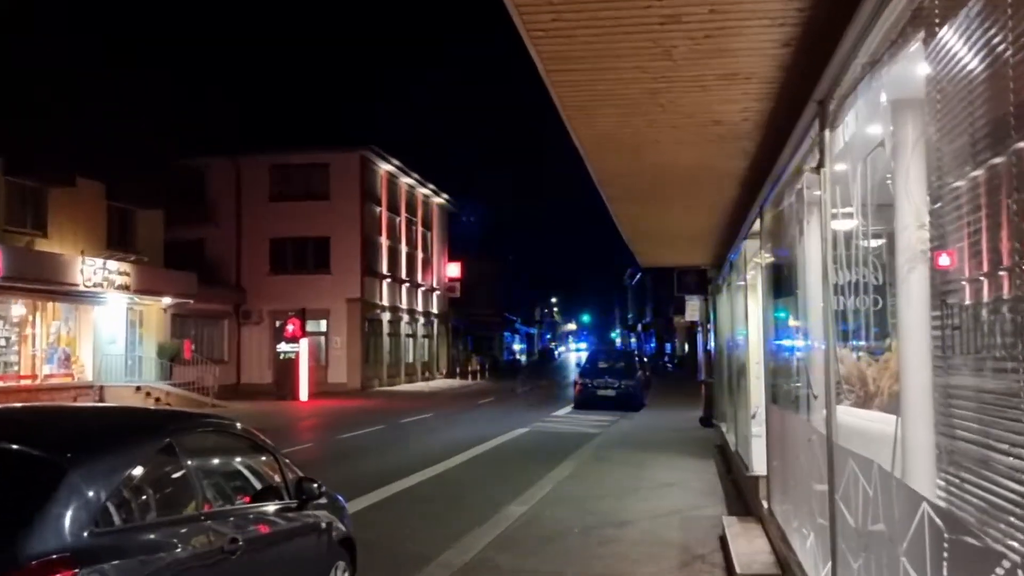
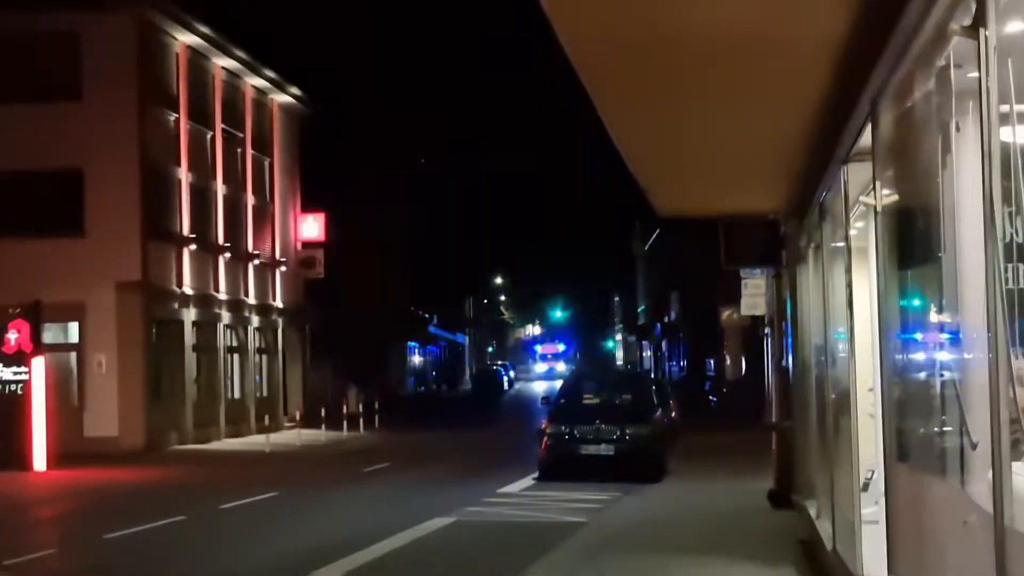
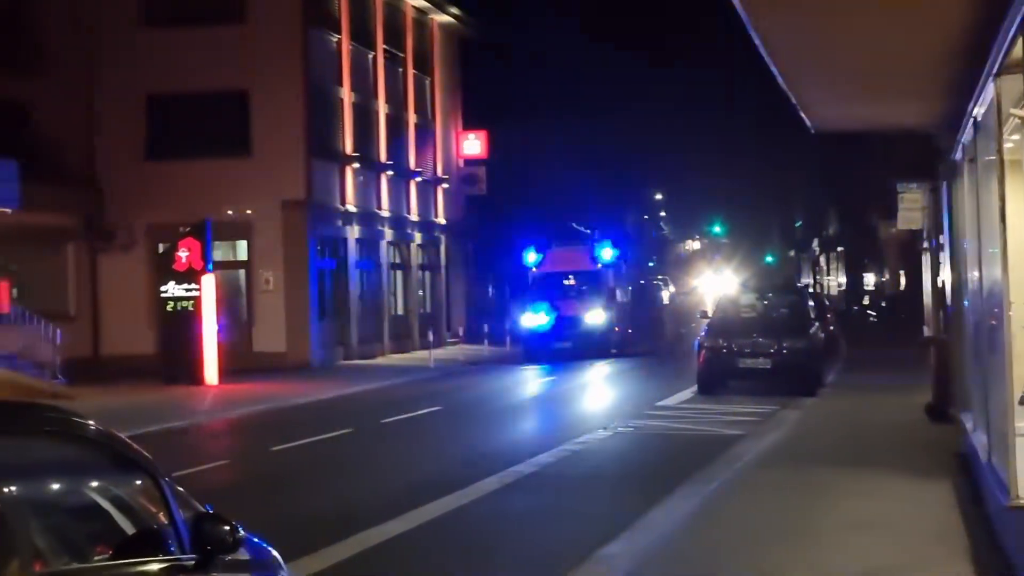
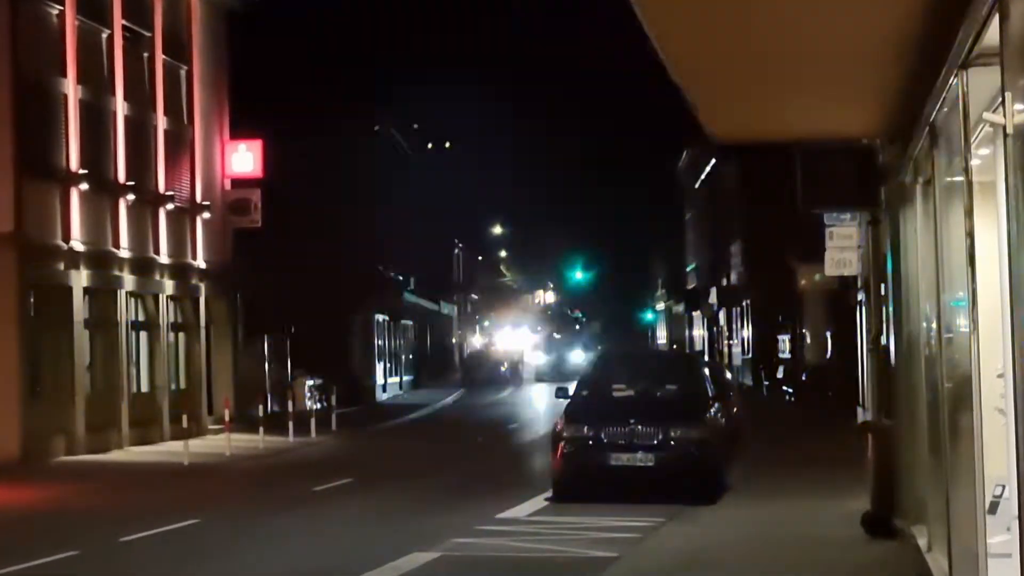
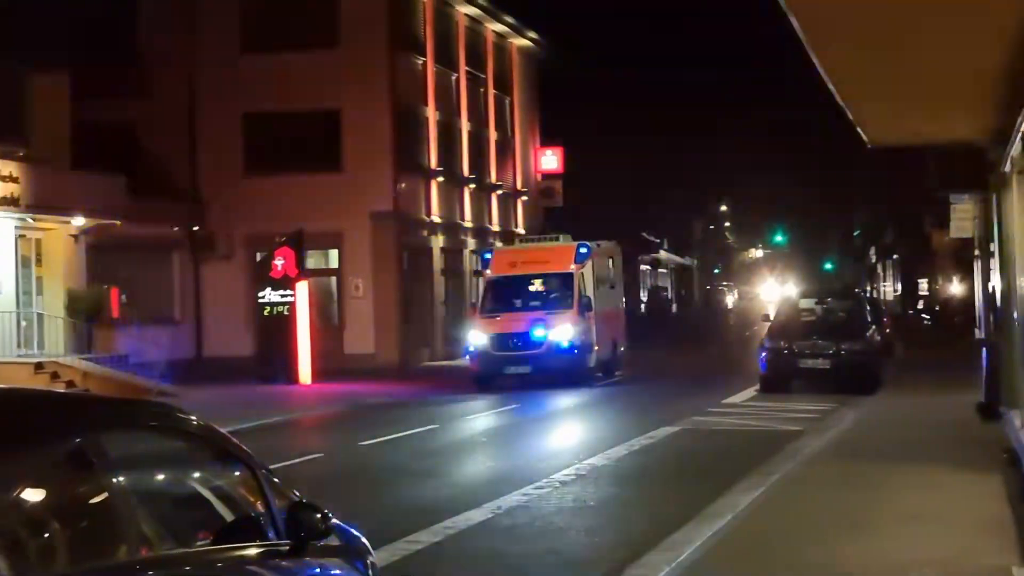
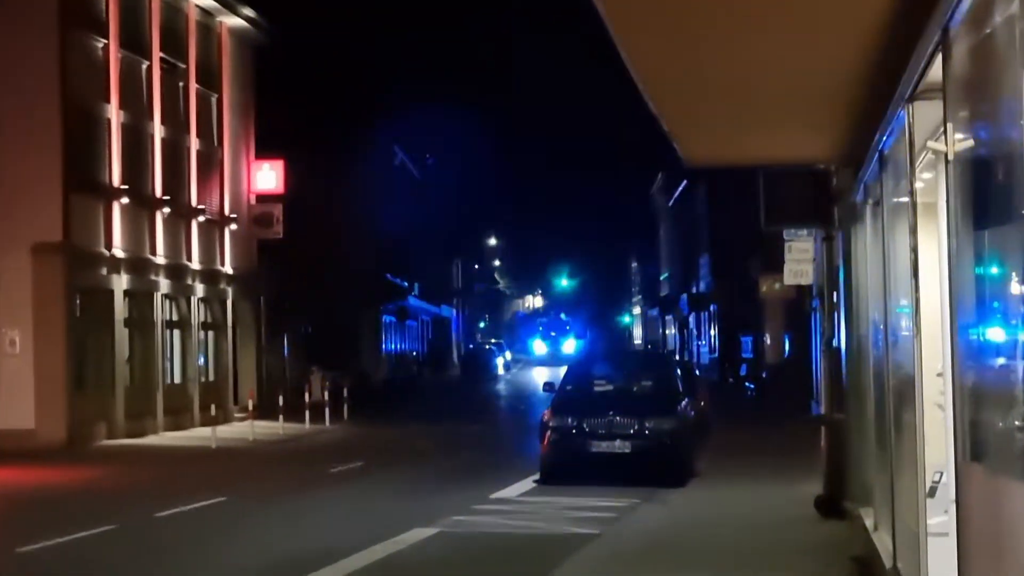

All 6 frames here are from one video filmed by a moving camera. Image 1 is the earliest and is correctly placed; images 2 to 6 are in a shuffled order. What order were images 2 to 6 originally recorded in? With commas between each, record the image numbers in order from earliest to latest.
2, 6, 4, 3, 5
